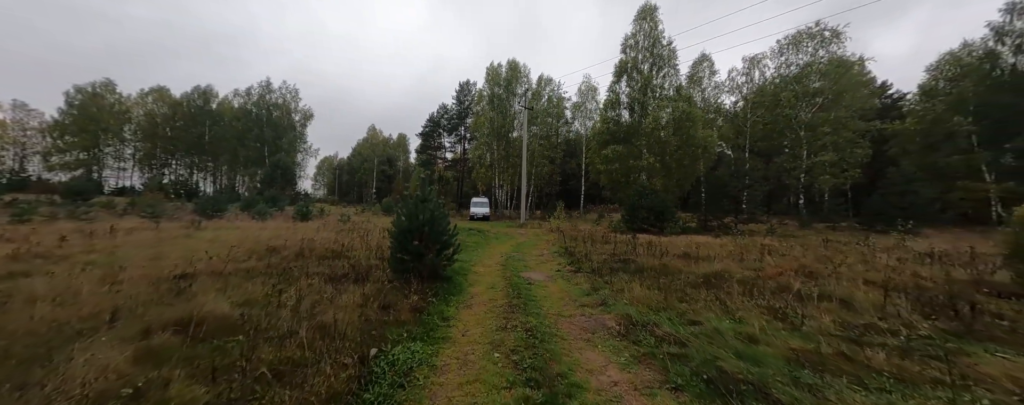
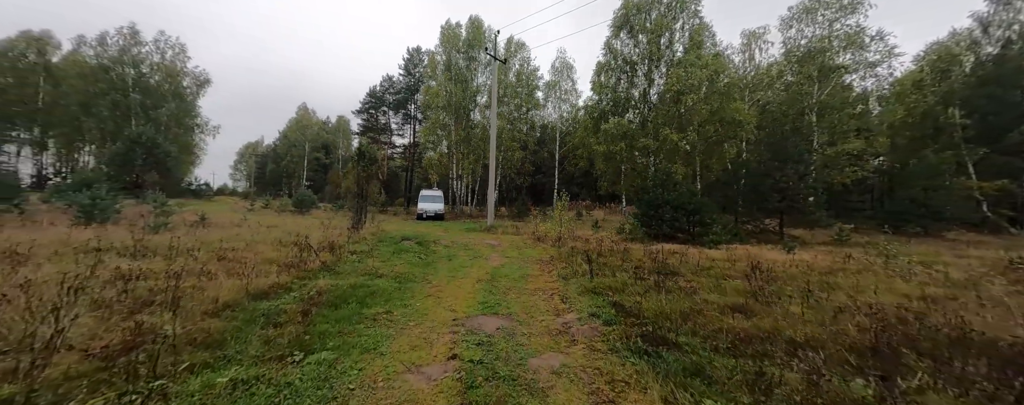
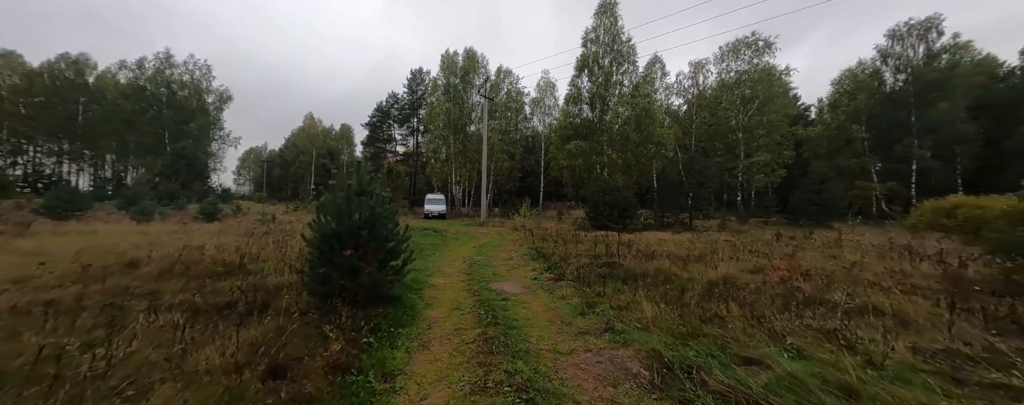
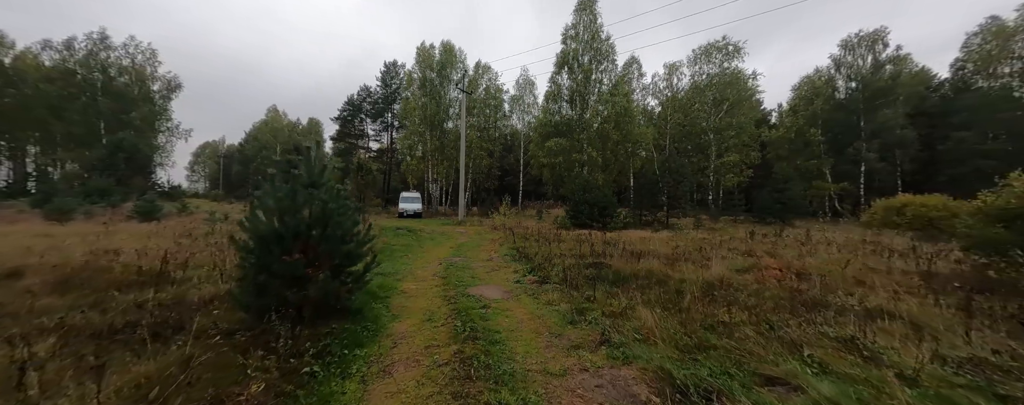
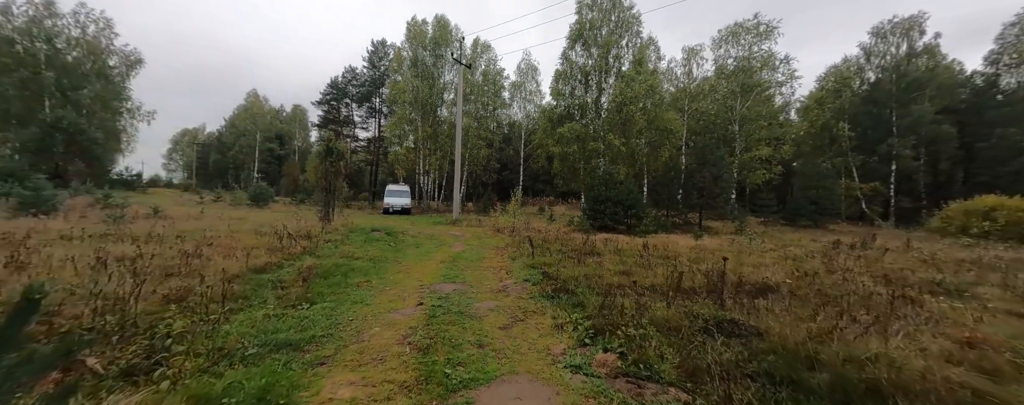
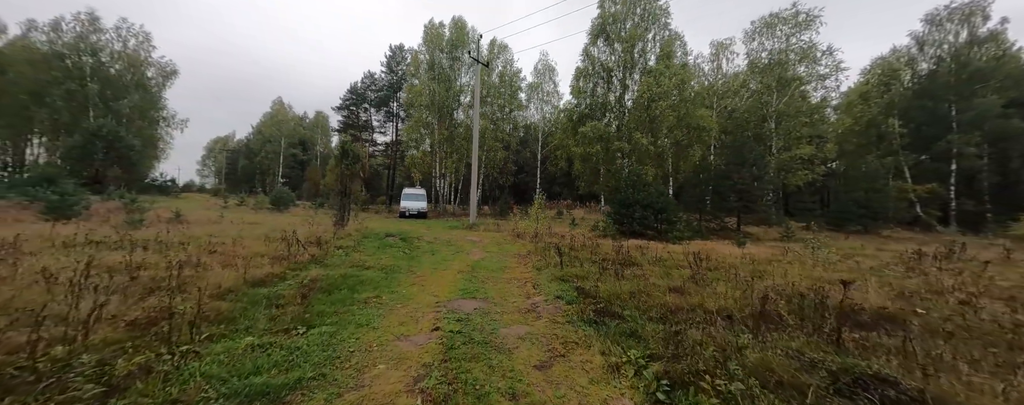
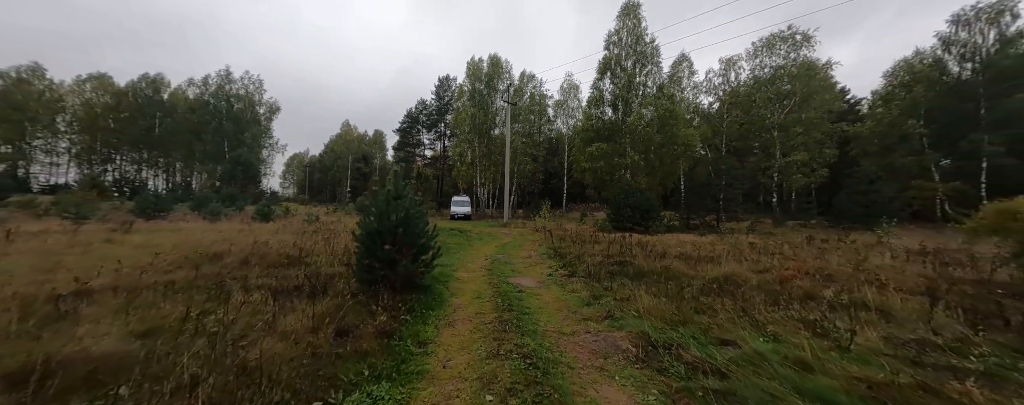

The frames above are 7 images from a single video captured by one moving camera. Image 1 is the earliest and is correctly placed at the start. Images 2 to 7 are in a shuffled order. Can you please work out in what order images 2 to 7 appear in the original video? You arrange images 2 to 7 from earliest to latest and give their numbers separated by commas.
7, 3, 4, 5, 6, 2
